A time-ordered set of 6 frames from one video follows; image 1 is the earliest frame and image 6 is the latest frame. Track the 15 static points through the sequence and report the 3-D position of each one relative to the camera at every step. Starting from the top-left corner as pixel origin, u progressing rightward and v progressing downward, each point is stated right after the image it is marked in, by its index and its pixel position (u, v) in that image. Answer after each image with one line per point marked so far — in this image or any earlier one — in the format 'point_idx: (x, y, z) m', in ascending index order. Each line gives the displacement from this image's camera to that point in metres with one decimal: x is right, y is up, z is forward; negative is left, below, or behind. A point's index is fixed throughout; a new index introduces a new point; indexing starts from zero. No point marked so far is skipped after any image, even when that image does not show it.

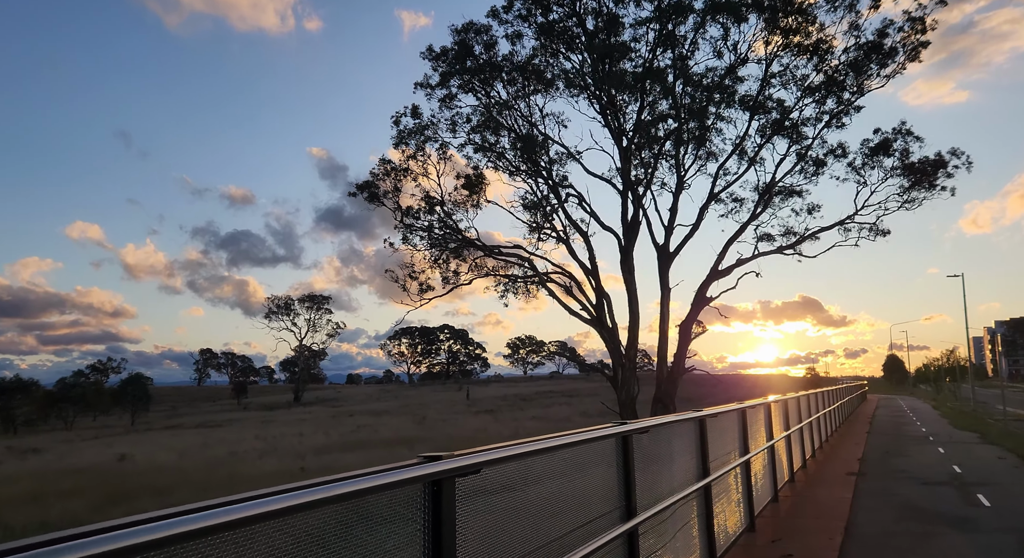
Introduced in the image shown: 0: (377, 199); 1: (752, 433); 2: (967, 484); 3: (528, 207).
0: (-4.1, +2.4, +17.3) m
1: (+3.5, -2.4, +8.8) m
2: (+7.0, -3.2, +9.0) m
3: (+0.3, +2.3, +18.5) m
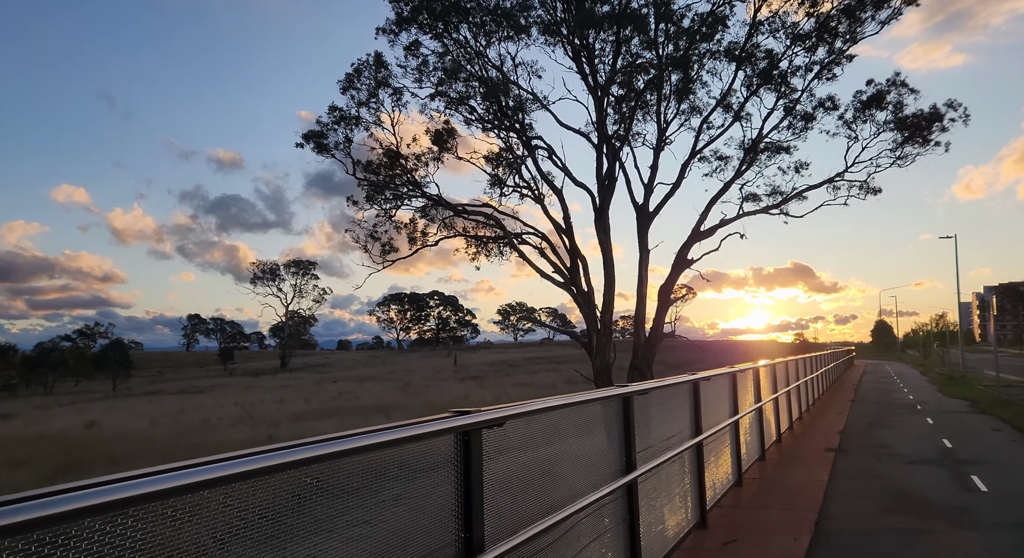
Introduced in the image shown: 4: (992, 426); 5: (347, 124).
0: (-5.1, +3.5, +15.8) m
1: (+2.5, -1.7, +7.7) m
2: (+6.1, -2.5, +7.9) m
3: (-0.7, +3.5, +17.0) m
4: (+9.0, -2.8, +10.9) m
5: (-4.5, +4.2, +15.8) m
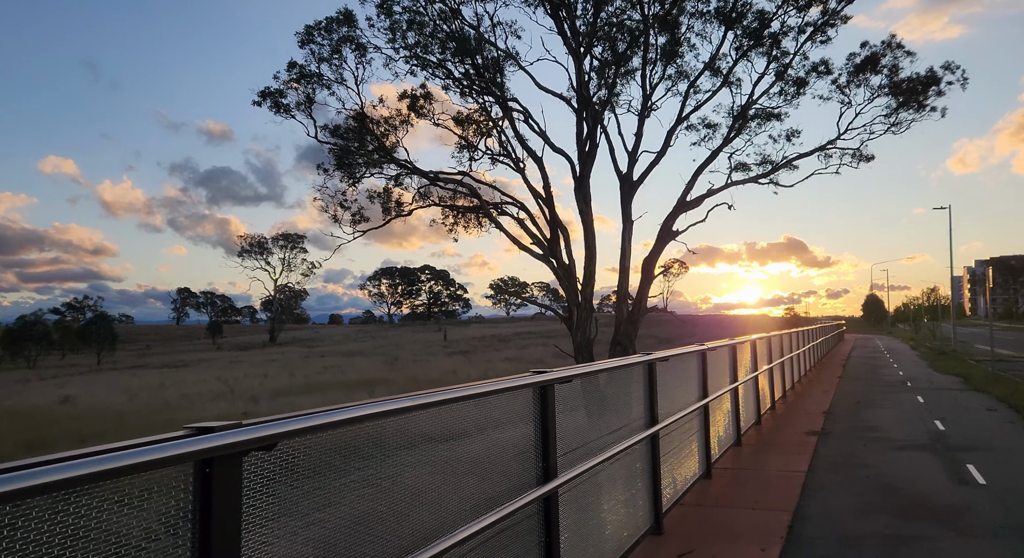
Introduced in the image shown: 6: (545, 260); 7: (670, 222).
0: (-5.8, +4.3, +14.7) m
1: (+1.9, -1.3, +6.9) m
2: (+5.4, -2.1, +7.2) m
3: (-1.4, +4.3, +16.0) m
4: (+8.4, -2.2, +10.3) m
5: (-5.2, +4.9, +14.7) m
6: (+1.1, +0.6, +19.2) m
7: (+5.4, +2.0, +20.0) m
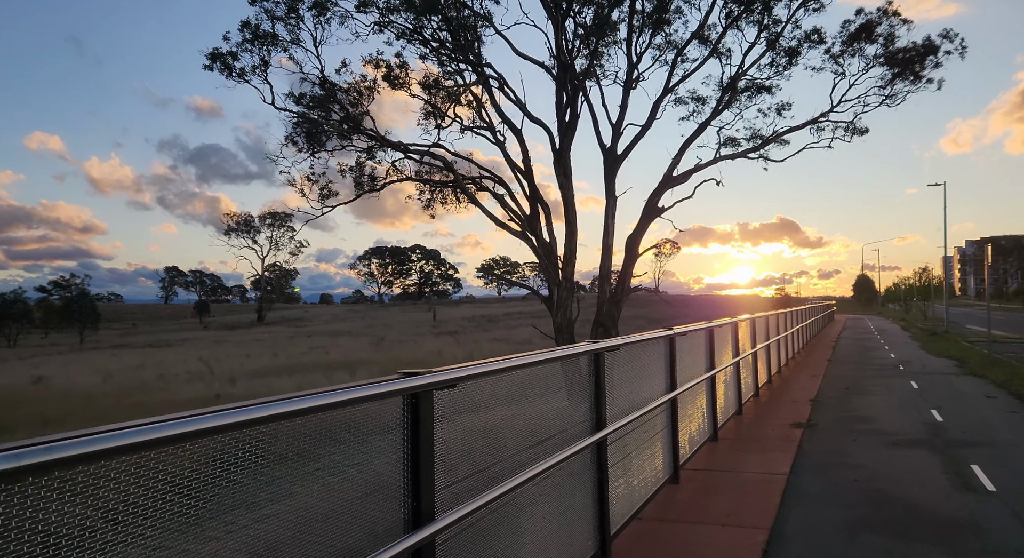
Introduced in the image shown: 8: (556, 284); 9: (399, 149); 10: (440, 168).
0: (-6.4, +4.8, +13.6) m
1: (+1.3, -1.1, +6.1) m
2: (+4.9, -1.8, +6.4) m
3: (-2.1, +4.9, +14.9) m
4: (+7.8, -1.9, +9.5) m
5: (-5.8, +5.5, +13.5) m
6: (+0.4, +1.3, +18.3) m
7: (+4.7, +2.7, +19.1) m
8: (+1.4, -0.1, +18.7) m
9: (-3.7, +4.2, +19.0) m
10: (-2.3, +3.7, +19.2) m
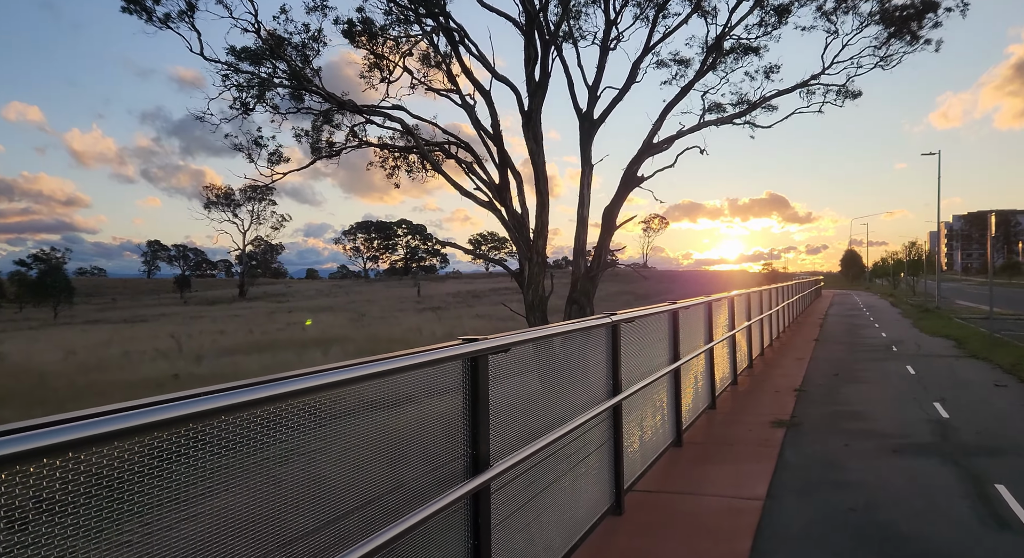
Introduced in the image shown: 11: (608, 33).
0: (-7.3, +5.4, +12.0) m
1: (+0.6, -0.8, +4.9) m
2: (+4.1, -1.5, +5.3) m
3: (-2.9, +5.5, +13.4) m
4: (+7.0, -1.5, +8.5) m
5: (-6.7, +6.0, +11.9) m
6: (-0.5, +2.1, +17.0) m
7: (+3.8, +3.5, +17.7) m
8: (+0.5, +0.7, +17.4) m
9: (-4.6, +5.0, +17.4) m
10: (-3.2, +4.5, +17.7) m
11: (+3.4, +8.3, +19.5) m
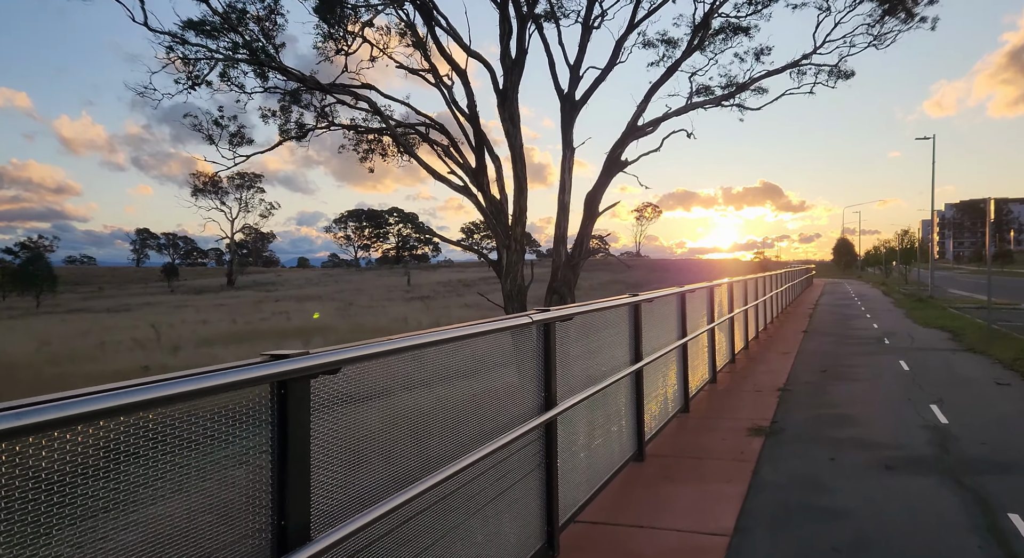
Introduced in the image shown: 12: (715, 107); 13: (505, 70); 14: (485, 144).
0: (-7.8, +5.6, +11.1) m
1: (+0.1, -0.7, +4.2) m
2: (+3.6, -1.4, +4.6) m
3: (-3.5, +5.8, +12.5) m
4: (+6.4, -1.3, +7.8) m
5: (-7.2, +6.3, +11.0) m
6: (-1.2, +2.4, +16.2) m
7: (+3.2, +3.8, +16.9) m
8: (-0.1, +1.0, +16.6) m
9: (-5.2, +5.3, +16.5) m
10: (-3.9, +4.8, +16.9) m
11: (+2.7, +8.7, +18.6) m
12: (+7.1, +5.9, +20.0) m
13: (-0.1, +5.5, +14.9) m
14: (-0.7, +3.7, +16.1) m
